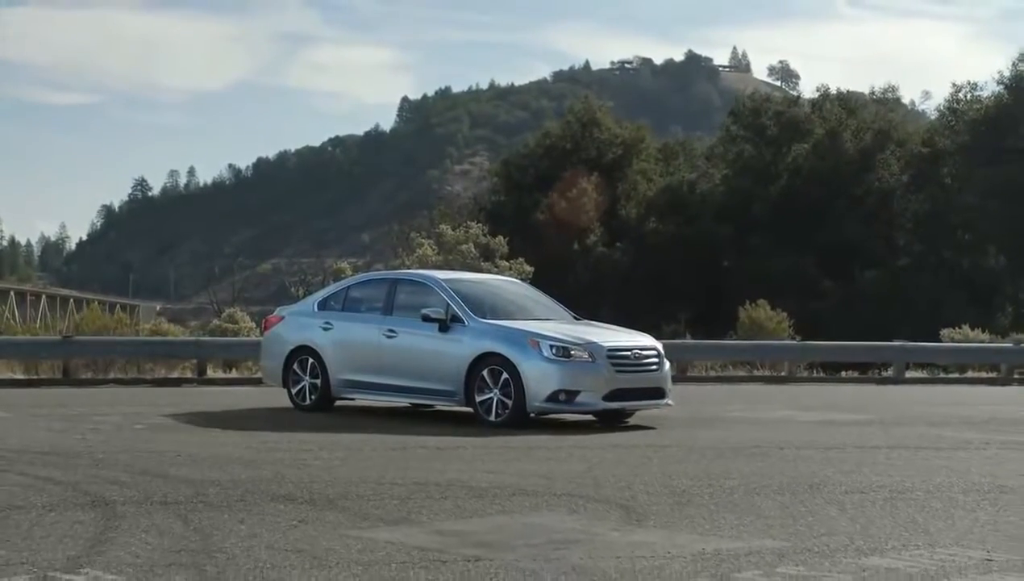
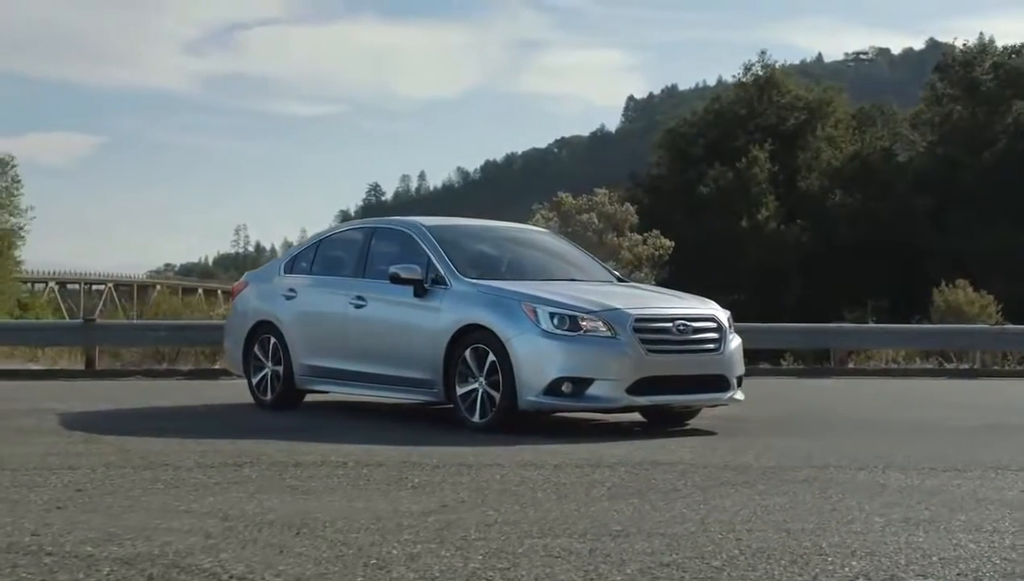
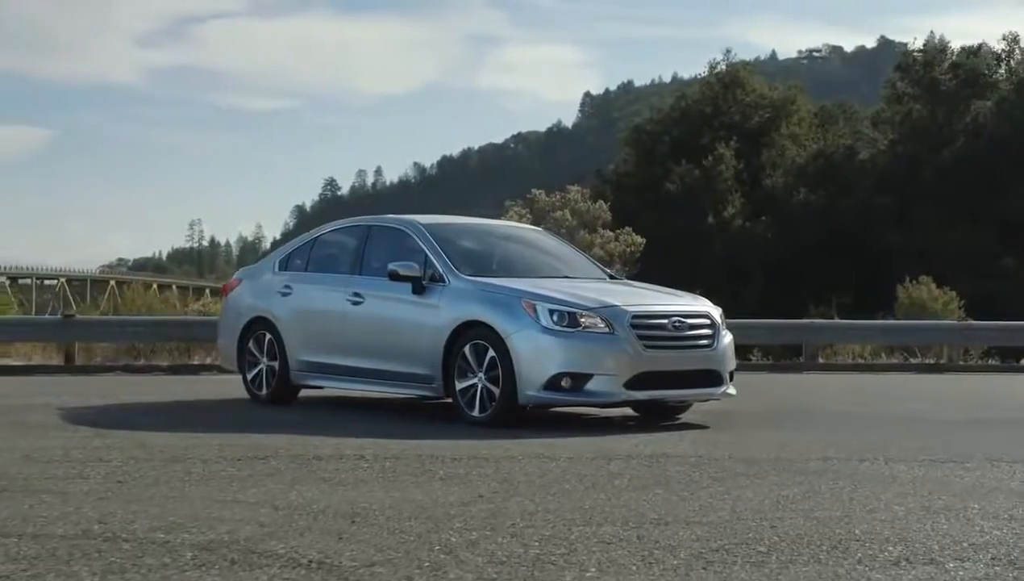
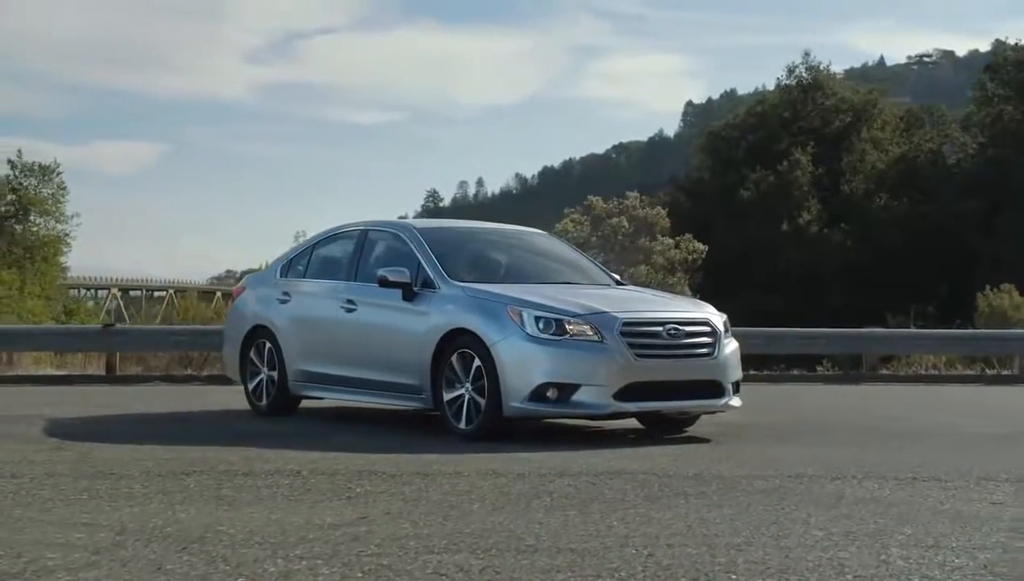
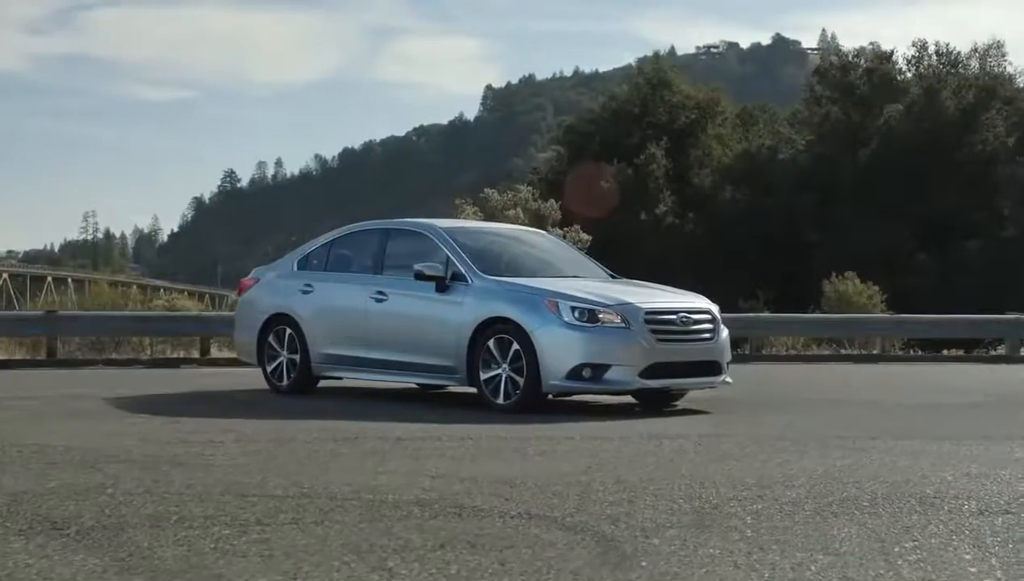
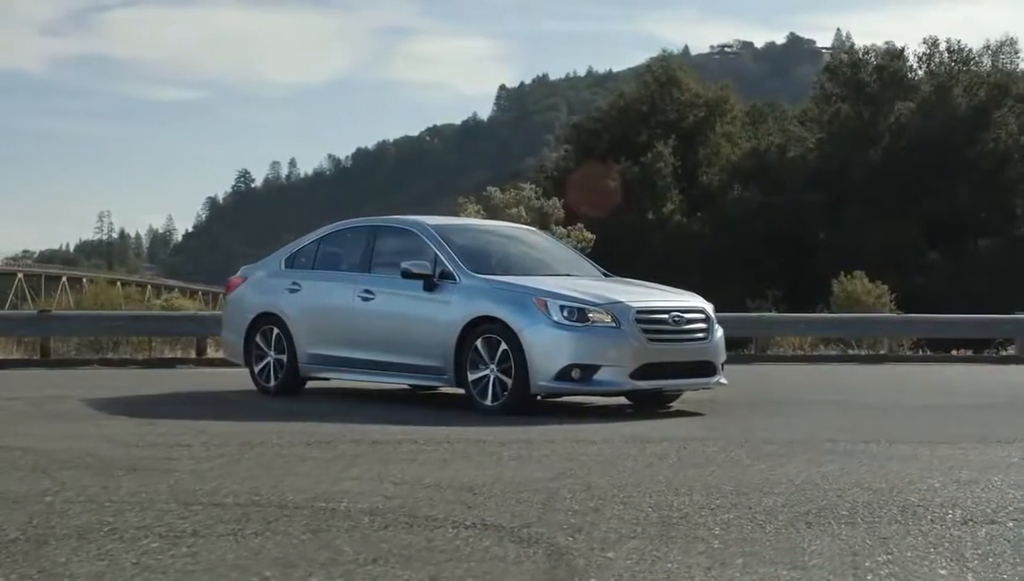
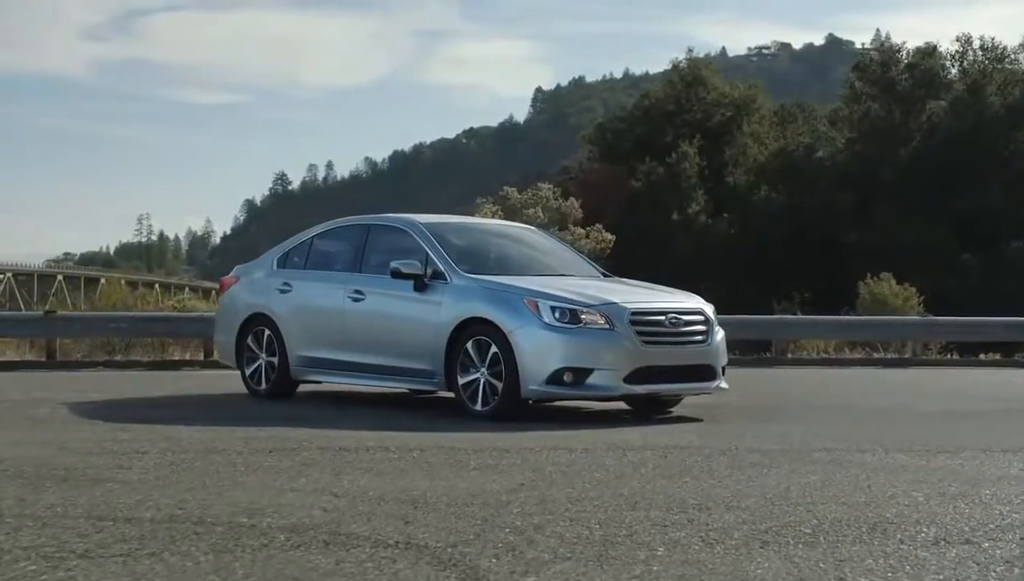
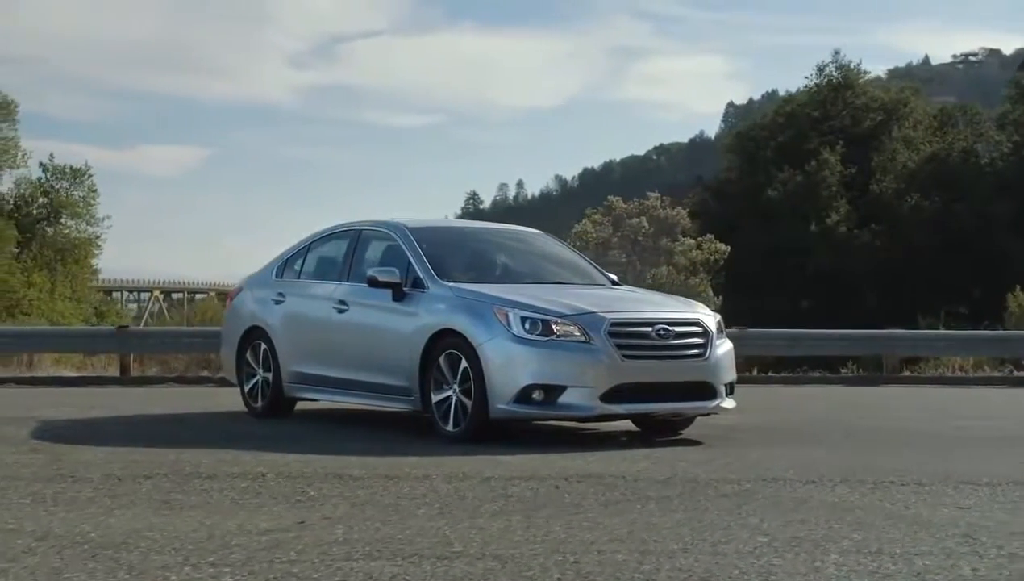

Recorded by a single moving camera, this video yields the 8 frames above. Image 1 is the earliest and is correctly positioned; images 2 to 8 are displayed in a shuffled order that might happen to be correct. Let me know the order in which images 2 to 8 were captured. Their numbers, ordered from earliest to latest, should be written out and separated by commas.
5, 6, 7, 3, 2, 4, 8
